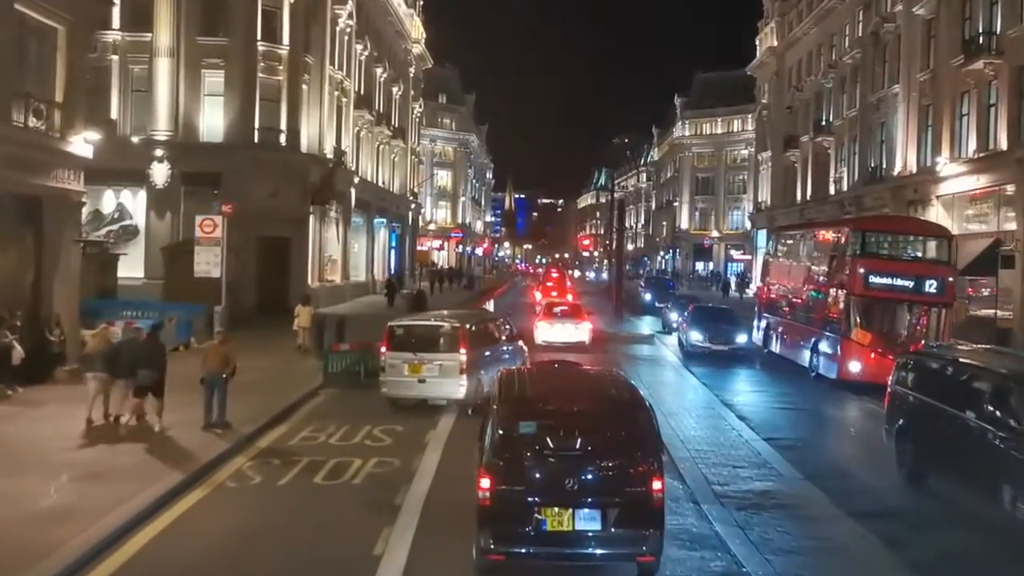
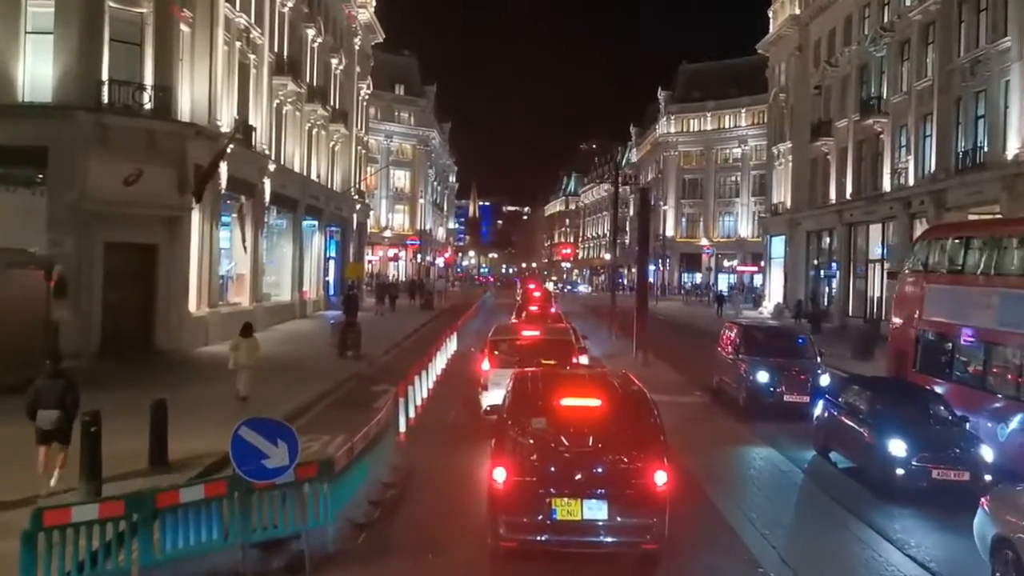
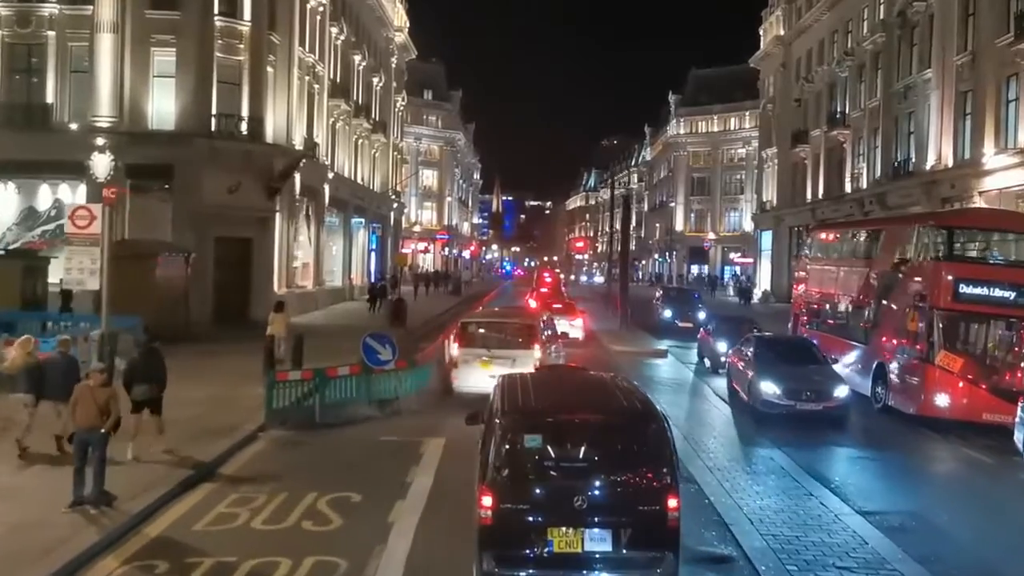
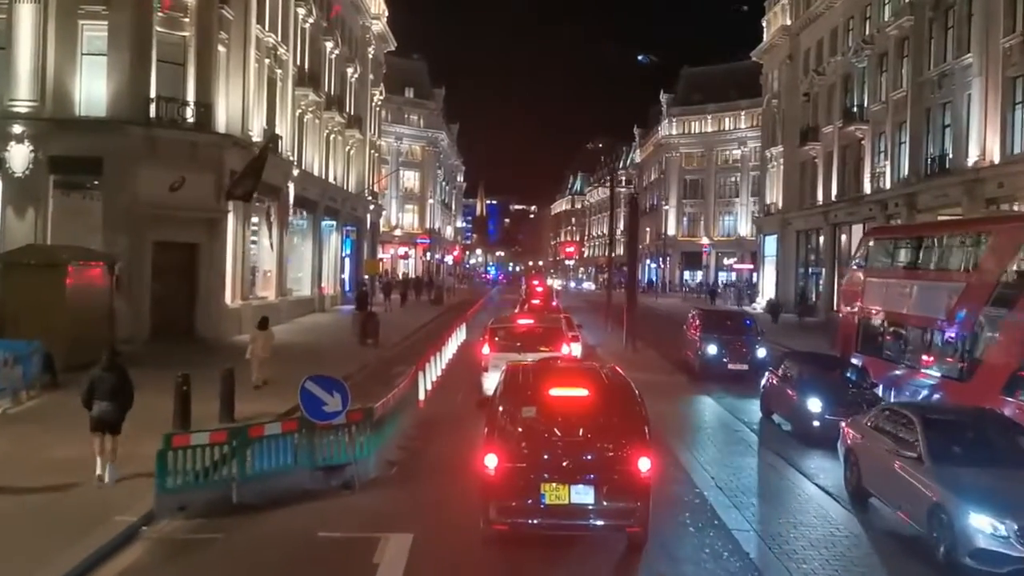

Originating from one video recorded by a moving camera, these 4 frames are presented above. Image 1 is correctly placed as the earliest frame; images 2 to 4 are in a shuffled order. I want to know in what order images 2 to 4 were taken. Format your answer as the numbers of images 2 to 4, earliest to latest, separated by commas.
3, 4, 2
